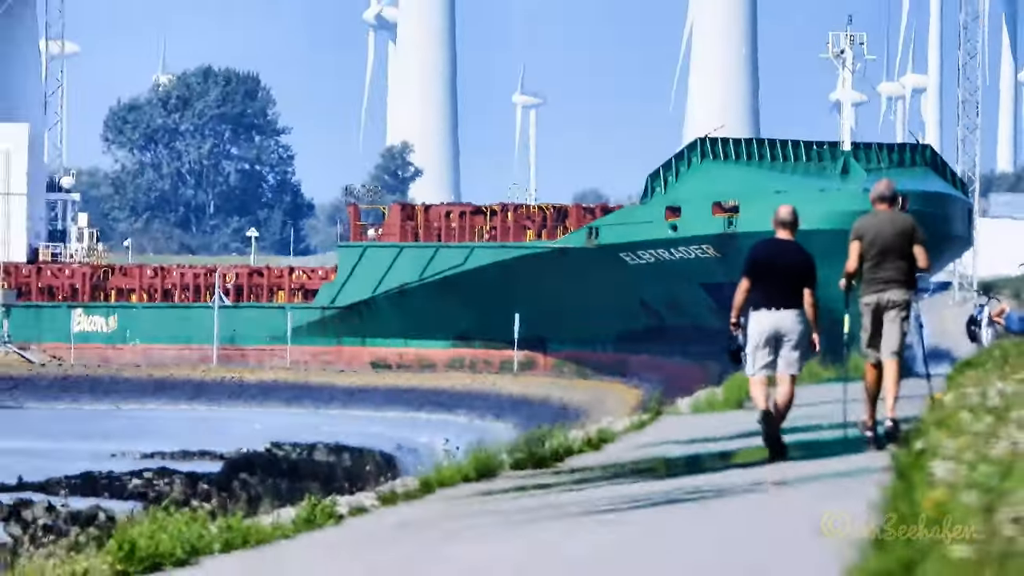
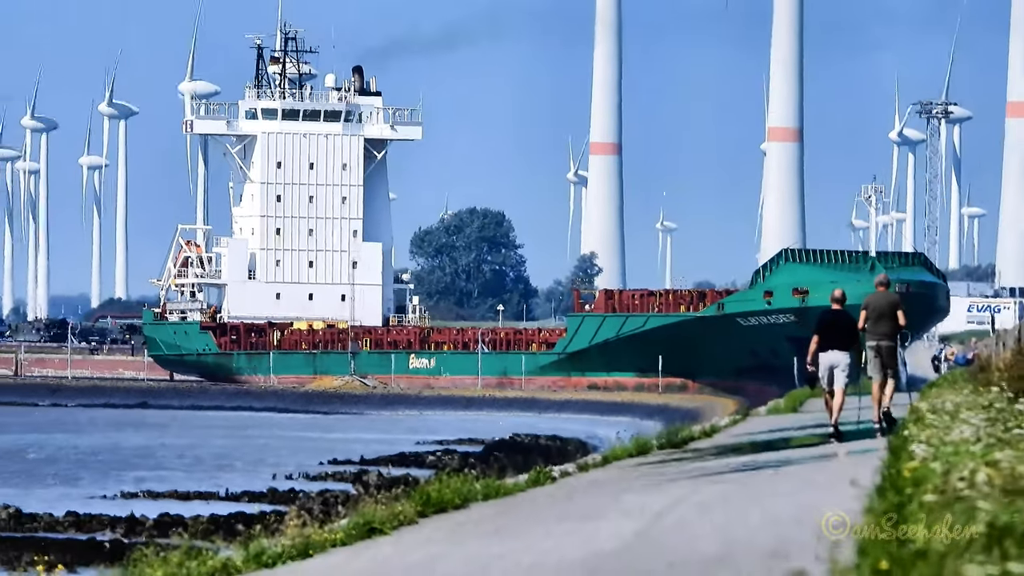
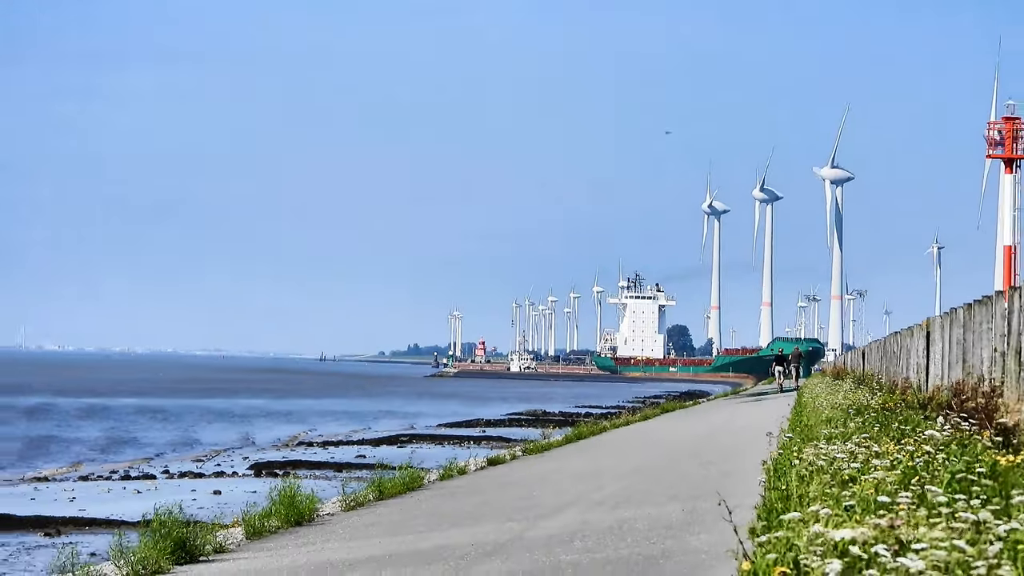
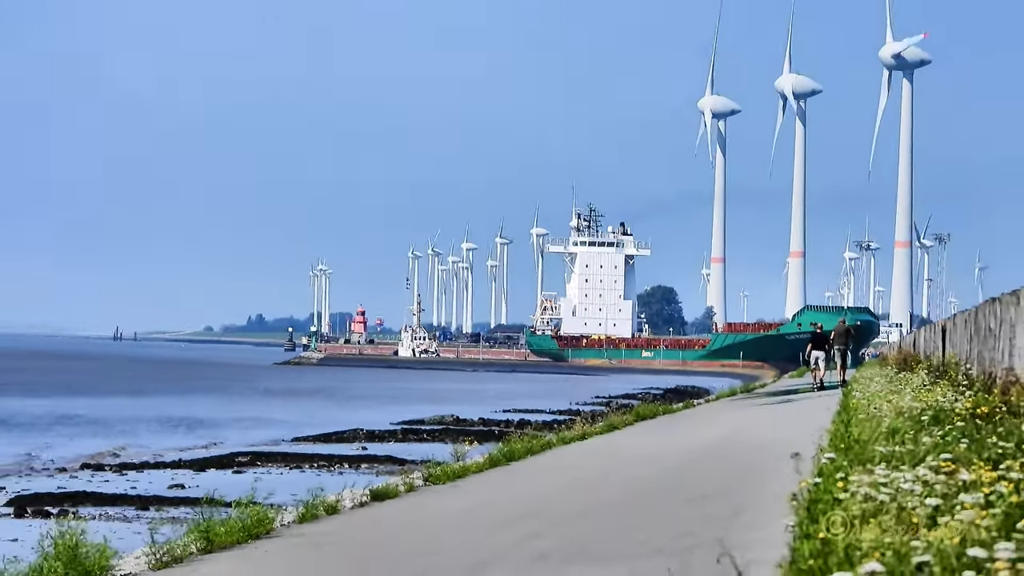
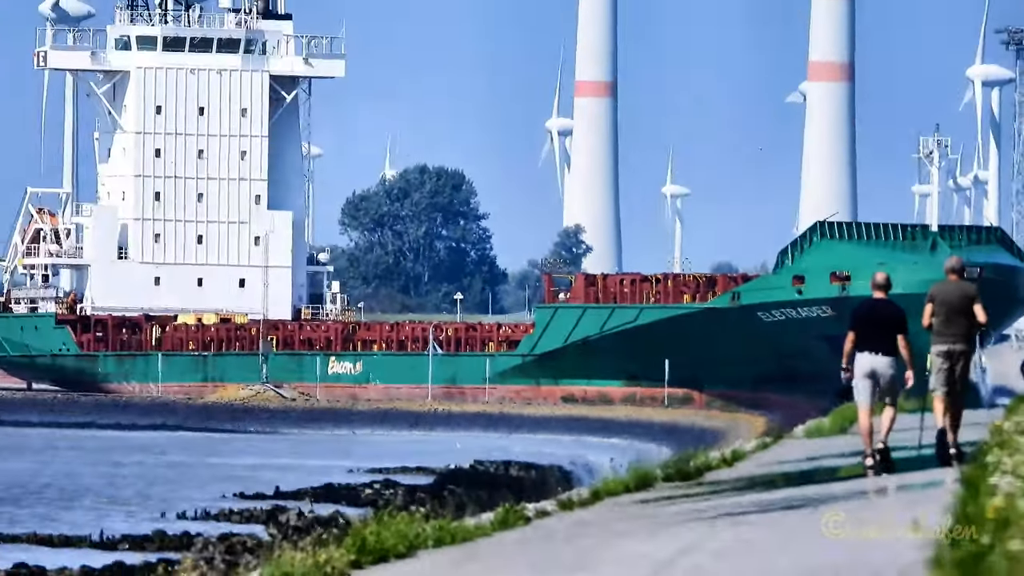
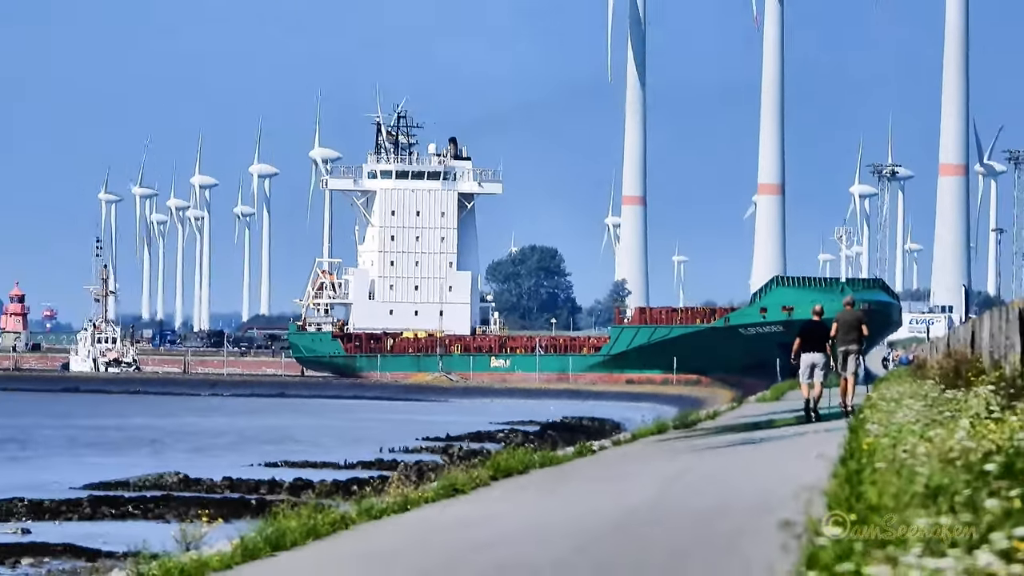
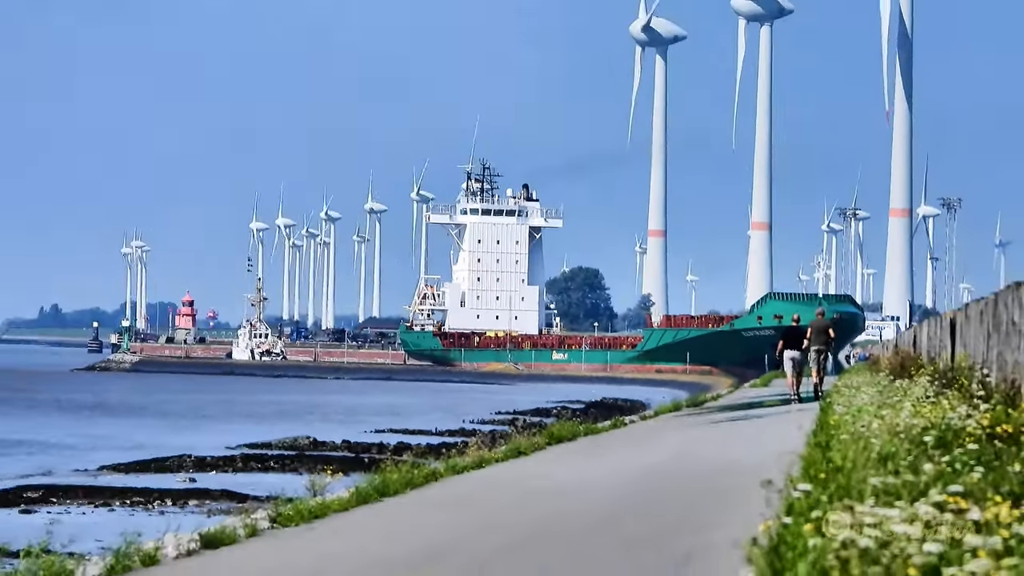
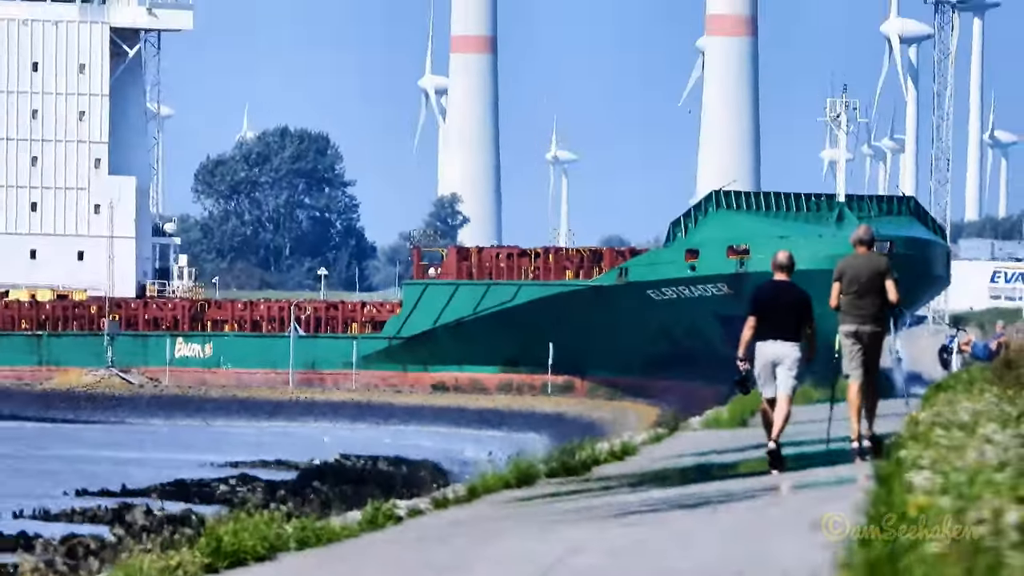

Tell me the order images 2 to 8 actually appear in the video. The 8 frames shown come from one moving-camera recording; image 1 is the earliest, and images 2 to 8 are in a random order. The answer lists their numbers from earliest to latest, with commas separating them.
8, 5, 2, 6, 7, 4, 3
